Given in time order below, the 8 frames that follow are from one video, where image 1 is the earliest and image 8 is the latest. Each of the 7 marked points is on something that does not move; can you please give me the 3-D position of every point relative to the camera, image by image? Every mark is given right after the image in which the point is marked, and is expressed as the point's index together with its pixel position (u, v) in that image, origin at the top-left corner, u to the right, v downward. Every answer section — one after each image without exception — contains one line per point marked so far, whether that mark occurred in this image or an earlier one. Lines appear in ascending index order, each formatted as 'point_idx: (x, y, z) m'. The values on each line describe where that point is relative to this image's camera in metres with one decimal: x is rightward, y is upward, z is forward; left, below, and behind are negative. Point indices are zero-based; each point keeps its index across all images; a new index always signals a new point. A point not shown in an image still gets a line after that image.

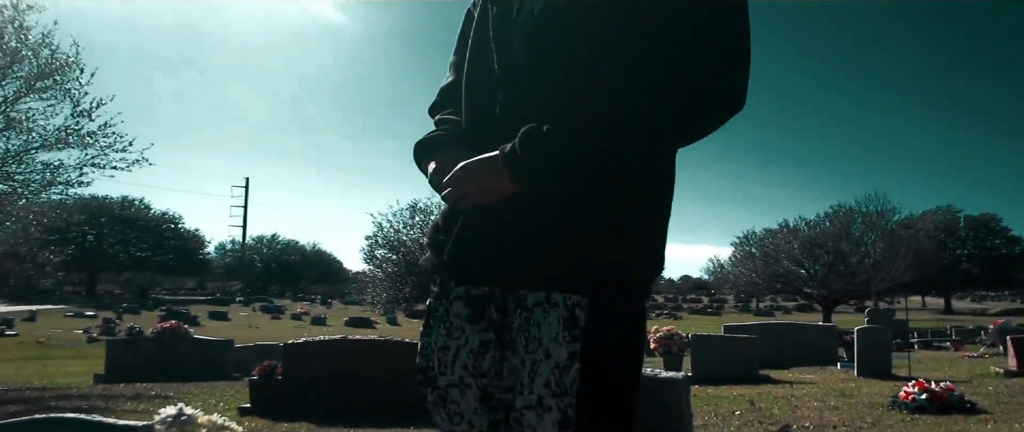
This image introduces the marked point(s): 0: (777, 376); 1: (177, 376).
0: (+3.1, -1.9, +10.9) m
1: (-5.6, -2.6, +15.5) m
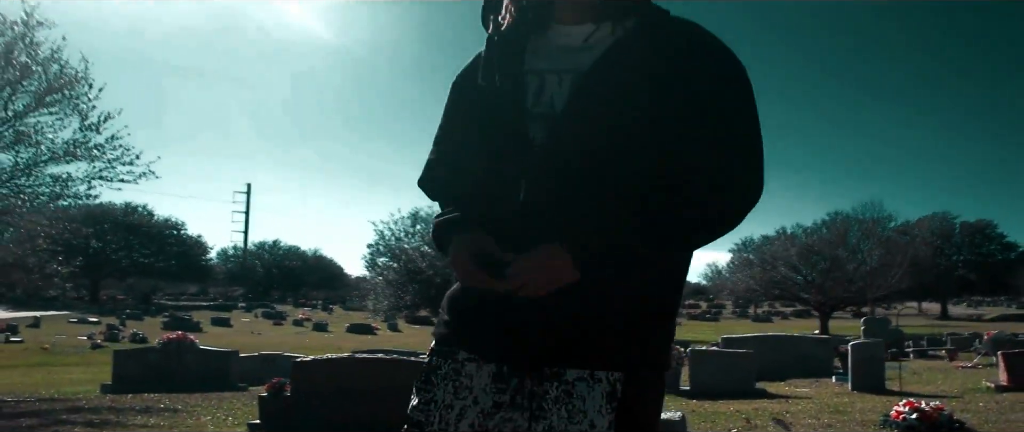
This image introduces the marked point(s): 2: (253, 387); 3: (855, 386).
0: (+3.1, -2.1, +11.1) m
1: (-5.5, -2.8, +15.7) m
2: (-4.4, -2.9, +15.8) m
3: (+3.8, -1.9, +10.4) m
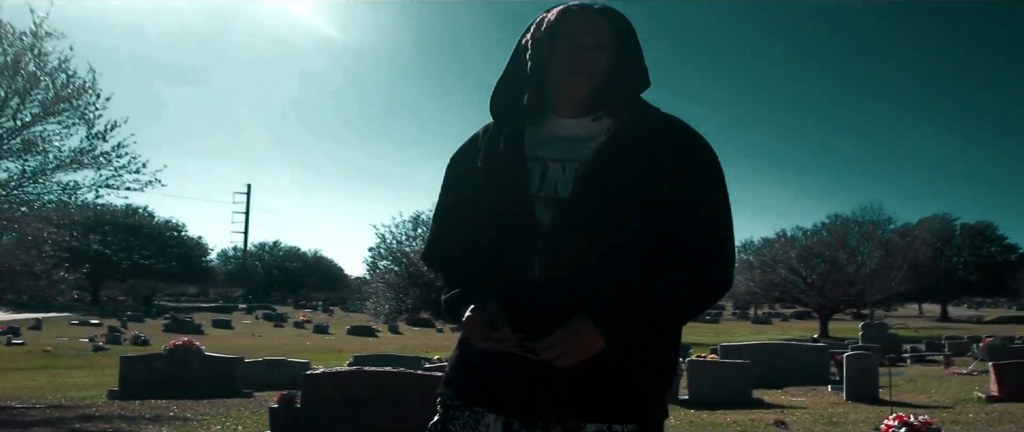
0: (+3.1, -2.2, +11.4) m
1: (-5.5, -3.0, +15.9) m
2: (-4.4, -3.0, +16.1) m
3: (+3.9, -2.1, +10.7) m
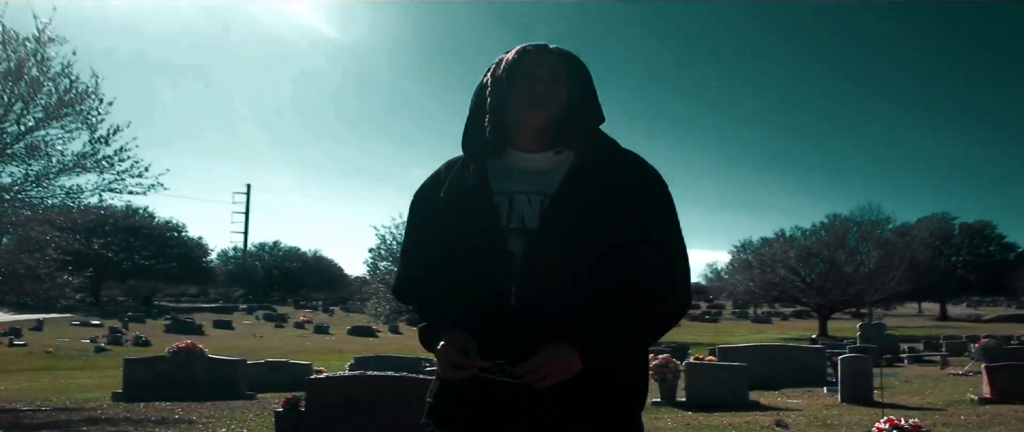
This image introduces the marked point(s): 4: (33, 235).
0: (+3.1, -2.3, +11.5) m
1: (-5.5, -3.0, +16.1) m
2: (-4.4, -3.1, +16.2) m
3: (+3.9, -2.1, +10.9) m
4: (-7.9, -0.3, +15.5) m
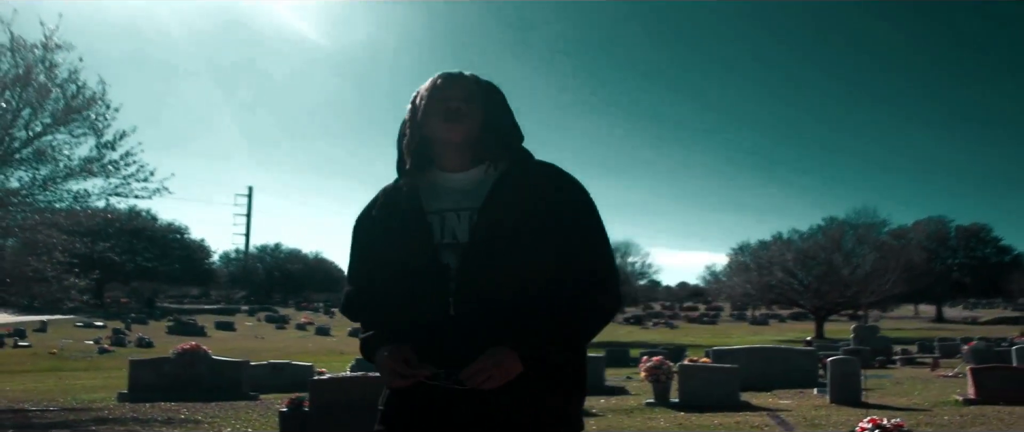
0: (+3.1, -2.3, +11.8) m
1: (-5.5, -3.1, +16.4) m
2: (-4.4, -3.2, +16.5) m
3: (+3.8, -2.2, +11.1) m
4: (-7.9, -0.4, +15.8) m
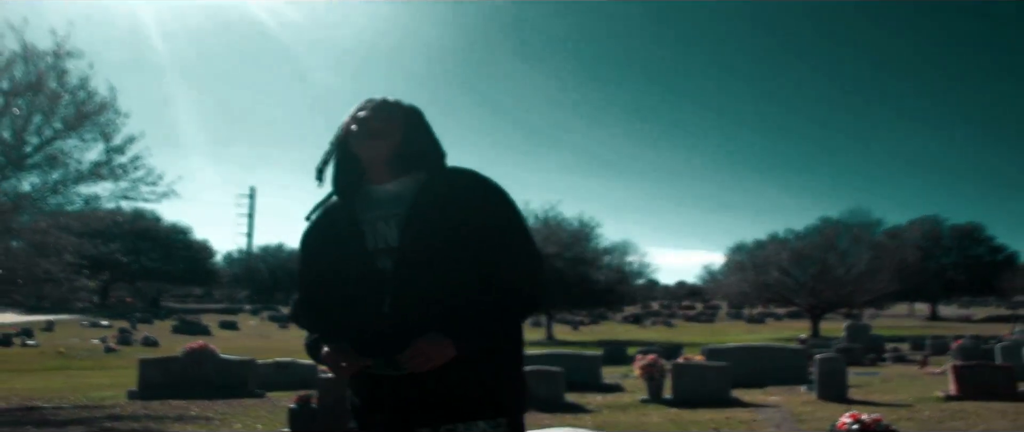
0: (+3.1, -2.4, +12.2) m
1: (-5.5, -3.2, +16.8) m
2: (-4.4, -3.2, +17.0) m
3: (+3.8, -2.2, +11.5) m
4: (-7.9, -0.4, +16.2) m
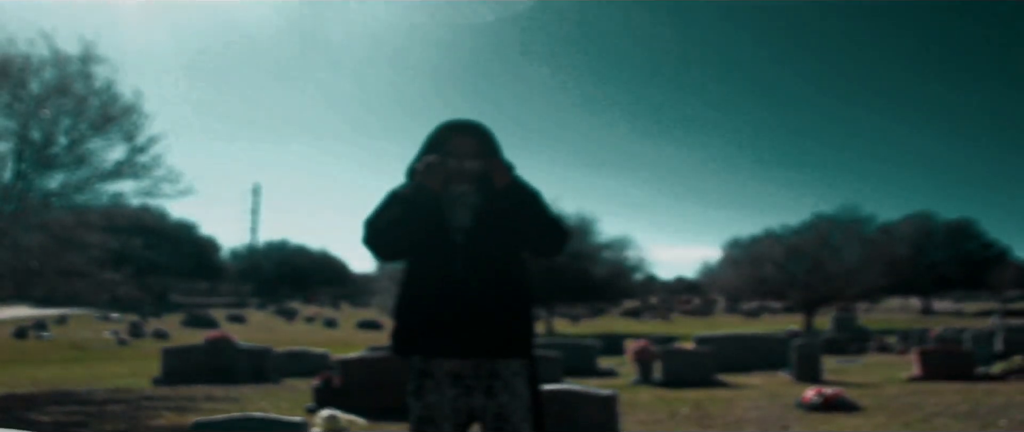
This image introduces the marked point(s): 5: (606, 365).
0: (+3.1, -2.3, +13.3) m
1: (-5.5, -3.1, +17.9) m
2: (-4.3, -3.1, +18.0) m
3: (+3.8, -2.2, +12.6) m
4: (-7.9, -0.4, +17.2) m
5: (+1.8, -2.8, +17.7) m
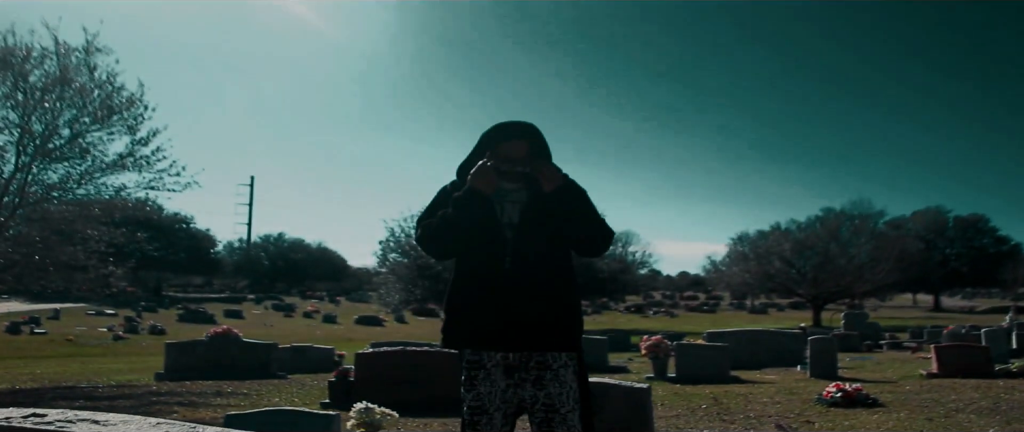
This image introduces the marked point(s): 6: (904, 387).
0: (+3.3, -2.3, +13.2) m
1: (-5.4, -3.0, +17.7) m
2: (-4.2, -3.0, +17.9) m
3: (+4.0, -2.1, +12.5) m
4: (-7.8, -0.2, +17.1) m
5: (+1.9, -2.7, +17.6) m
6: (+4.4, -1.9, +10.4) m
